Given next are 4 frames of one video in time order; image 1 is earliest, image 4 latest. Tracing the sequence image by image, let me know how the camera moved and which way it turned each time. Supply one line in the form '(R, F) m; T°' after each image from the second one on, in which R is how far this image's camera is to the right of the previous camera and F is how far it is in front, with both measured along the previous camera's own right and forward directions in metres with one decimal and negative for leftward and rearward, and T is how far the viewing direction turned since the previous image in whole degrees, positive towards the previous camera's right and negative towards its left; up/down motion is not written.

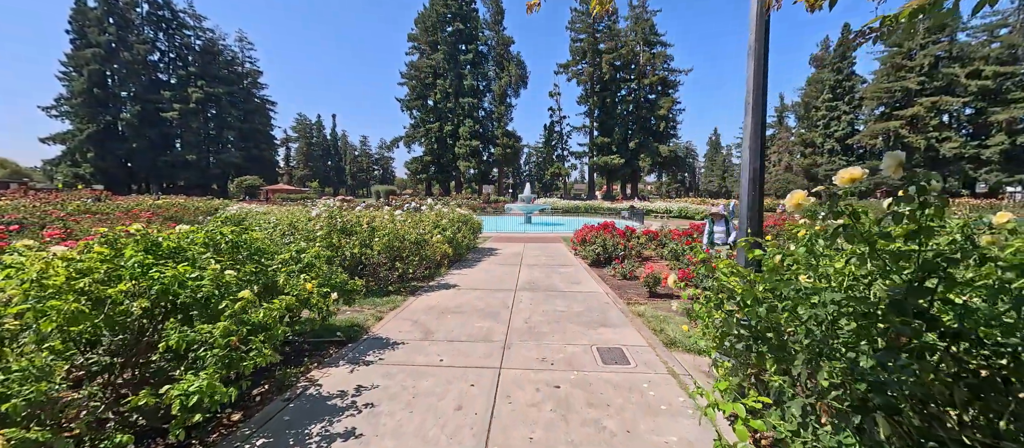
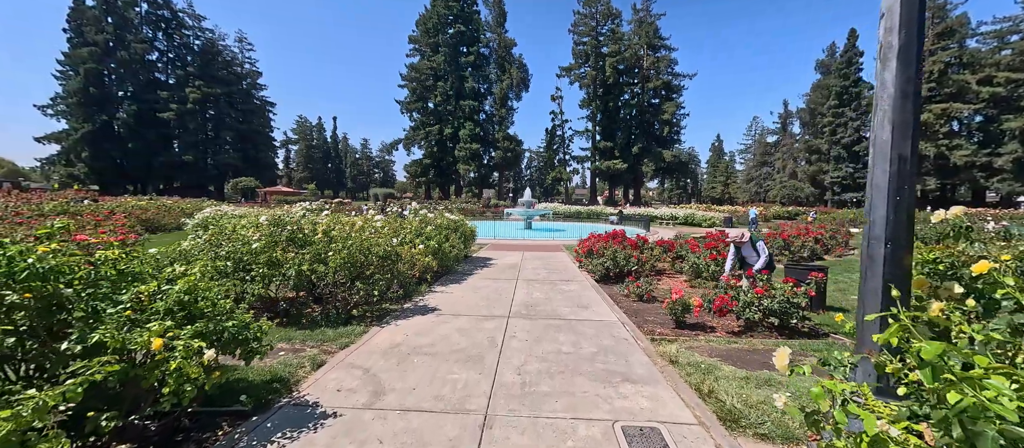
(+0.1, +1.2) m; 0°
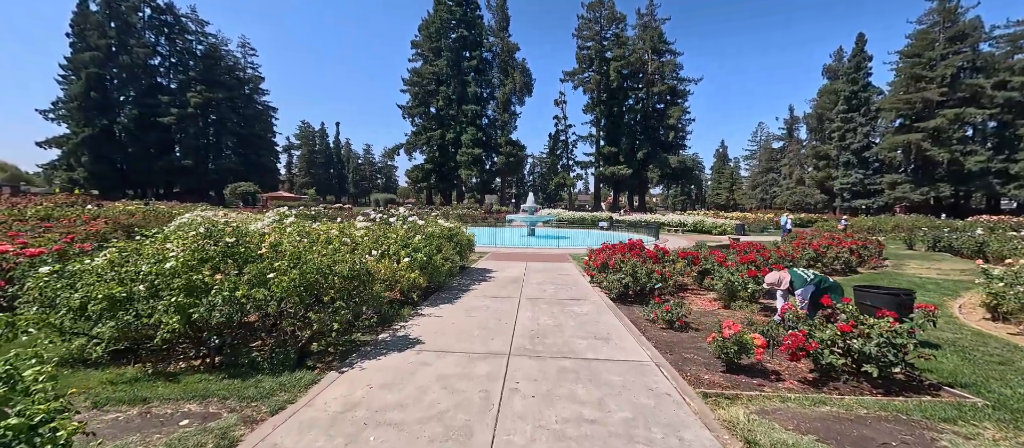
(0.0, +1.1) m; 0°
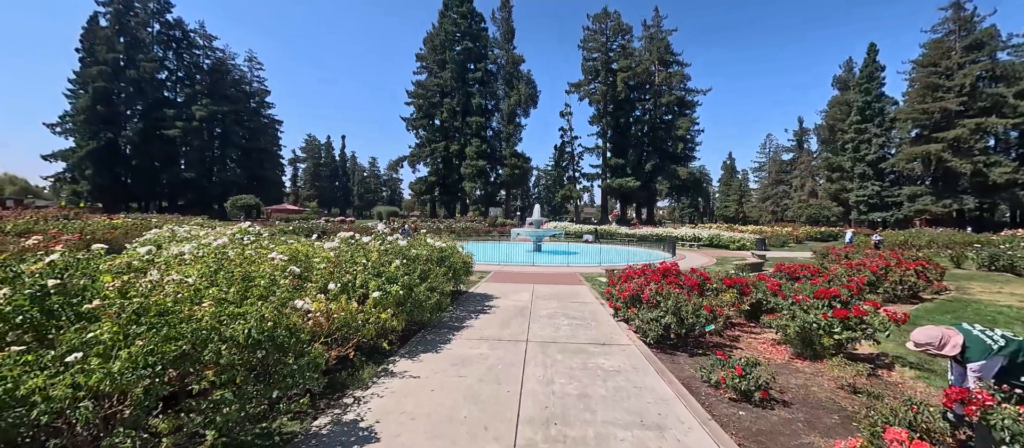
(0.0, +1.5) m; -1°
